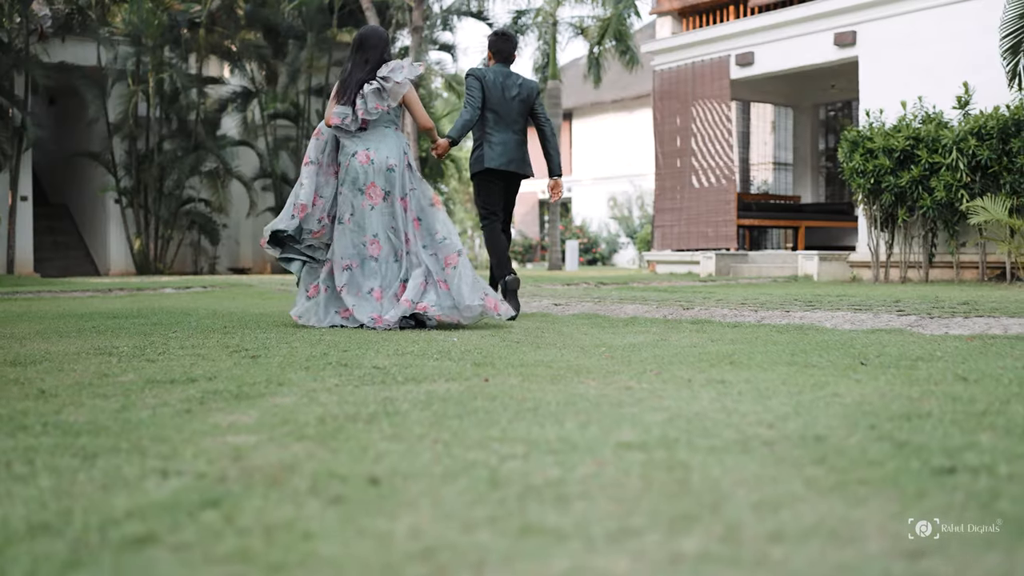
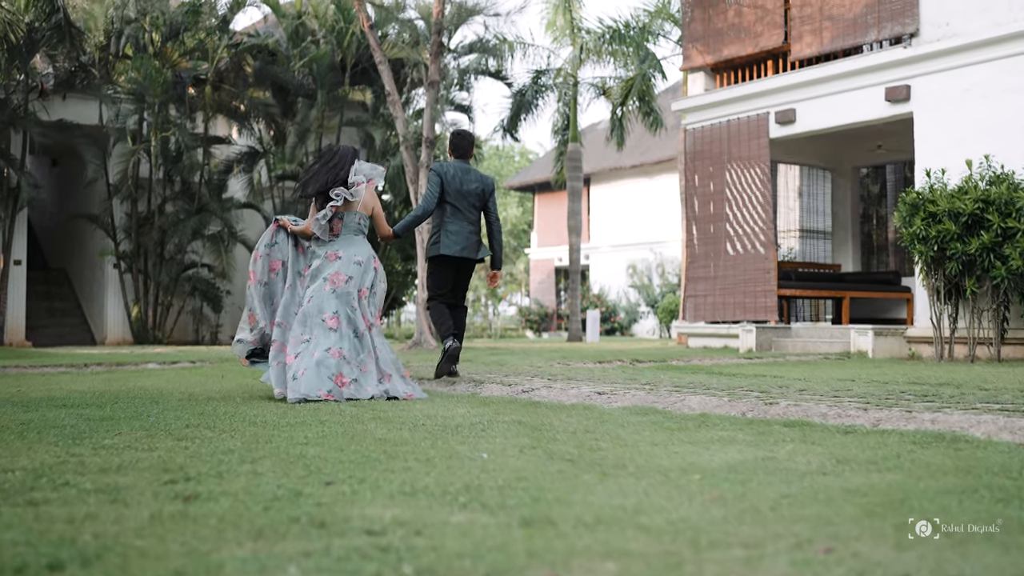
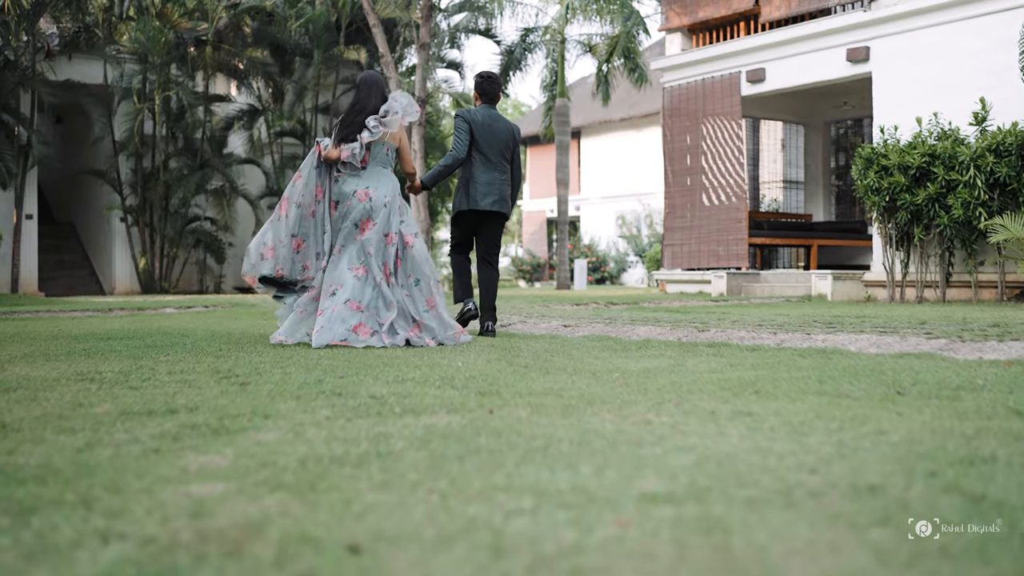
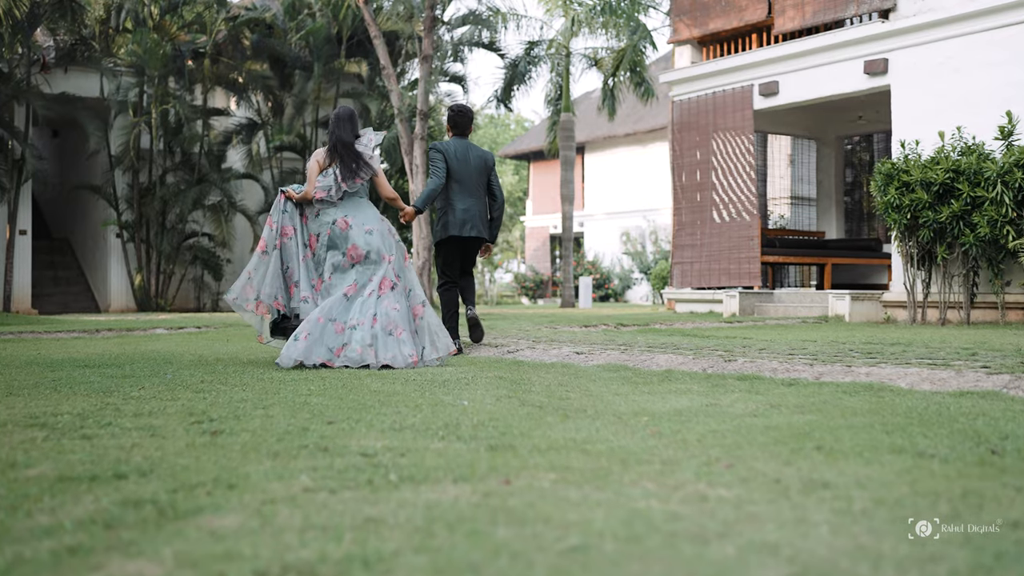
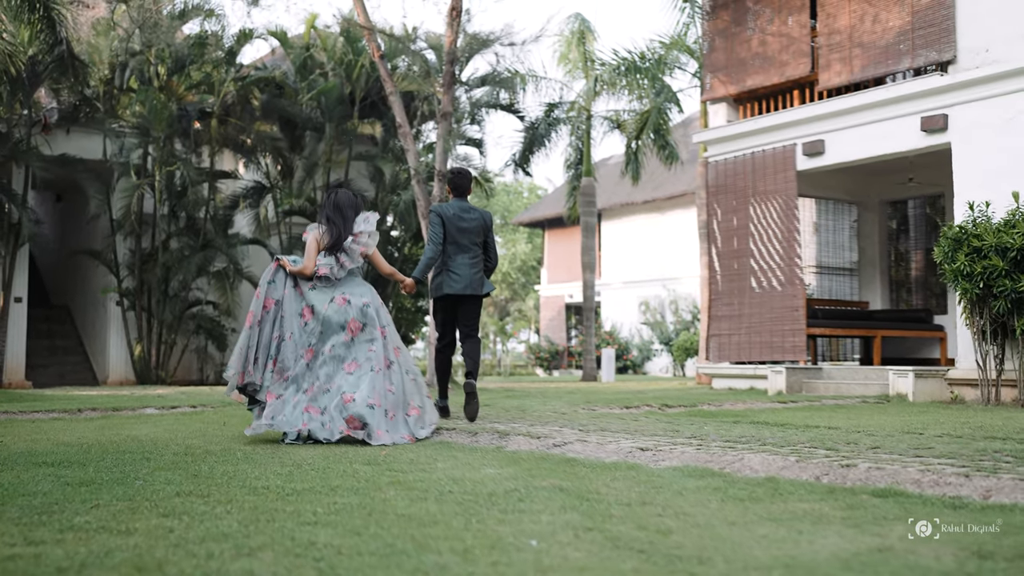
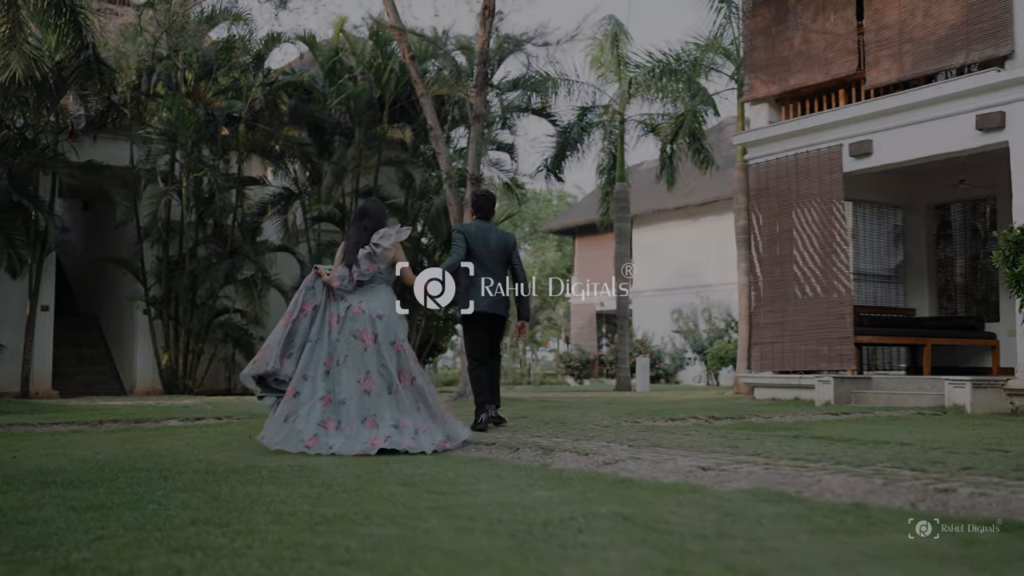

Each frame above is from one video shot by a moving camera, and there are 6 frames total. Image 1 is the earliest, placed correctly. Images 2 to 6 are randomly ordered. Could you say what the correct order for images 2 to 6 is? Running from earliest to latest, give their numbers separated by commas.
3, 4, 2, 5, 6
